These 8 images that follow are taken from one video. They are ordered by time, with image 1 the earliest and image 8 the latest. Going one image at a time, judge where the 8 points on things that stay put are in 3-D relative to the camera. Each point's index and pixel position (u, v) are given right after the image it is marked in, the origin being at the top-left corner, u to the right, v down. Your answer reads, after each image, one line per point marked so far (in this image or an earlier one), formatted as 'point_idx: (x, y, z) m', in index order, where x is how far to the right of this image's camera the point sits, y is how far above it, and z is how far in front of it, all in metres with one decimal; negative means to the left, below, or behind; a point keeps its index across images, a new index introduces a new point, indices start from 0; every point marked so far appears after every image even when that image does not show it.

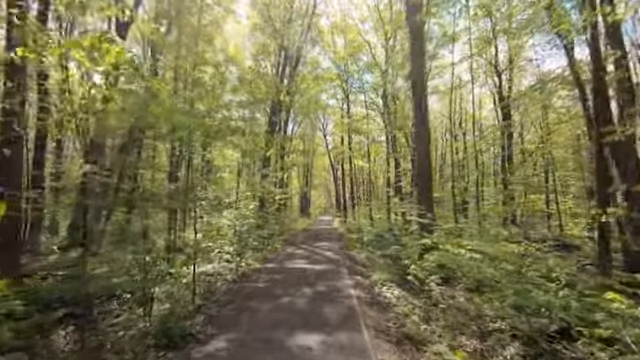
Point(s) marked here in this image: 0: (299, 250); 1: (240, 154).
0: (-1.1, -3.5, +16.4) m
1: (-3.1, +1.0, +14.2) m
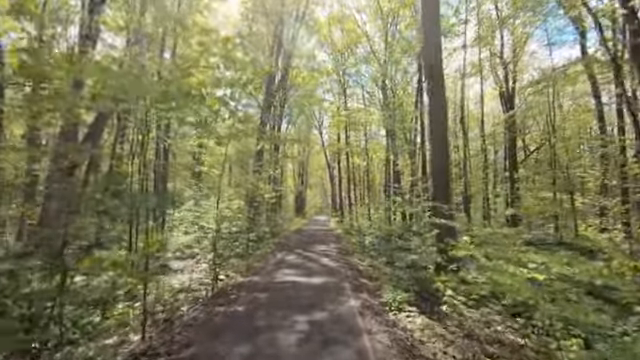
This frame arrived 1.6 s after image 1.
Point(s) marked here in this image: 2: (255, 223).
0: (-1.3, -3.3, +14.8) m
1: (-3.3, +1.1, +12.6) m
2: (-3.0, -2.0, +16.1) m
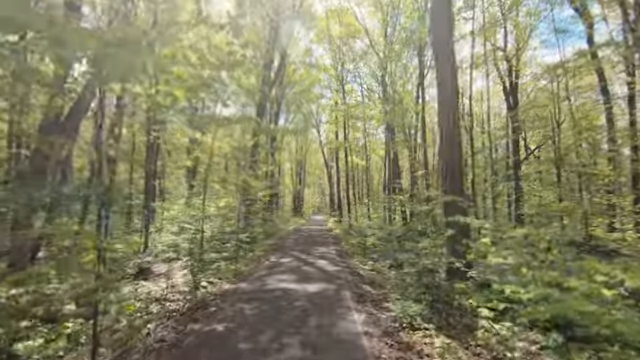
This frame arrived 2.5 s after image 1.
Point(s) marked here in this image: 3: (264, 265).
0: (-1.4, -3.2, +13.9) m
1: (-3.4, +1.3, +11.7) m
2: (-3.1, -1.9, +15.2) m
3: (-2.2, -3.3, +13.5) m
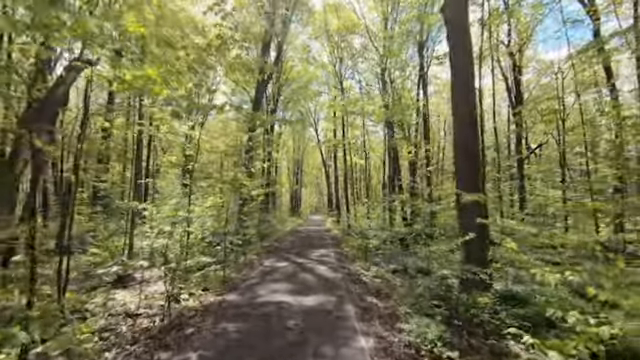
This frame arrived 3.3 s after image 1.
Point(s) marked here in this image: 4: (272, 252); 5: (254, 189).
0: (-1.4, -3.1, +13.1) m
1: (-3.4, +1.3, +10.8) m
2: (-3.1, -1.8, +14.3) m
3: (-2.2, -3.2, +12.7) m
4: (-2.1, -3.4, +16.4) m
5: (-2.8, -0.4, +15.0) m
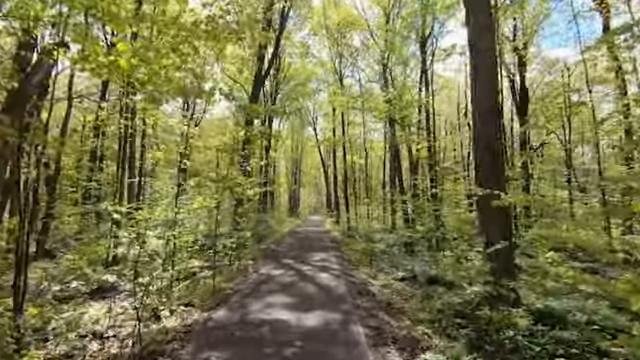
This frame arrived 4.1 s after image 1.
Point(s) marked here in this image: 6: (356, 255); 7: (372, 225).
0: (-1.4, -3.1, +12.3) m
1: (-3.4, +1.4, +10.1) m
2: (-3.2, -1.8, +13.6) m
3: (-2.2, -3.2, +11.9) m
4: (-2.2, -3.3, +15.6) m
5: (-2.8, -0.4, +14.2) m
6: (+1.5, -3.2, +15.4) m
7: (+2.8, -2.4, +18.8) m
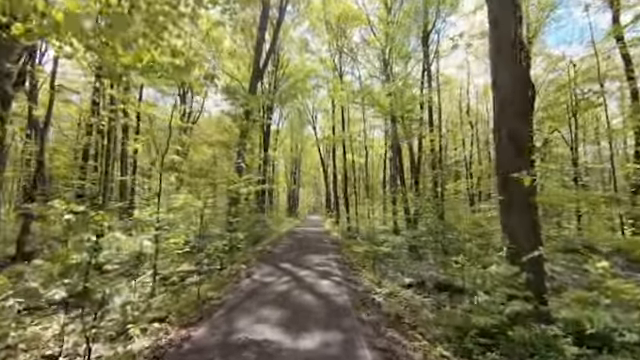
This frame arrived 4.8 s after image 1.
0: (-1.5, -3.0, +11.6) m
1: (-3.4, +1.4, +9.3) m
2: (-3.2, -1.7, +12.8) m
3: (-2.3, -3.1, +11.2) m
4: (-2.2, -3.3, +14.9) m
5: (-2.8, -0.3, +13.5) m
6: (+1.5, -3.1, +14.7) m
7: (+2.7, -2.3, +18.1) m
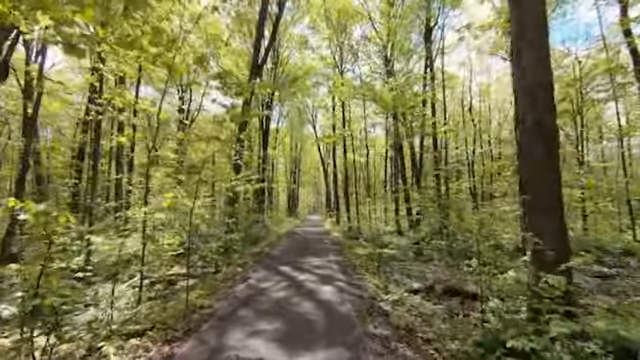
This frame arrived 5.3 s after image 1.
0: (-1.5, -3.0, +11.1) m
1: (-3.4, +1.5, +8.8) m
2: (-3.2, -1.6, +12.3) m
3: (-2.2, -3.1, +10.7) m
4: (-2.2, -3.2, +14.4) m
5: (-2.8, -0.2, +13.0) m
6: (+1.5, -3.1, +14.2) m
7: (+2.8, -2.3, +17.6) m
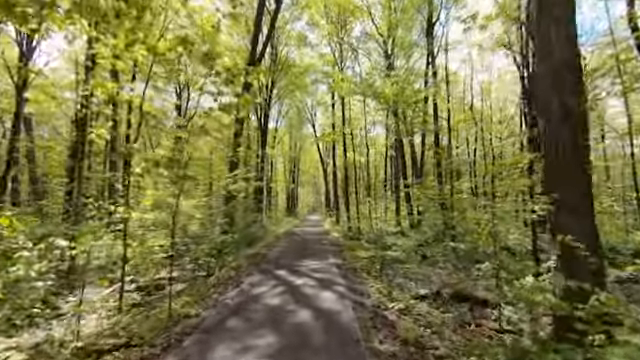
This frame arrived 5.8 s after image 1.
0: (-1.5, -2.9, +10.6) m
1: (-3.5, +1.5, +8.3) m
2: (-3.2, -1.6, +11.8) m
3: (-2.3, -3.0, +10.2) m
4: (-2.2, -3.1, +13.9) m
5: (-2.8, -0.2, +12.5) m
6: (+1.5, -3.0, +13.7) m
7: (+2.7, -2.2, +17.1) m
